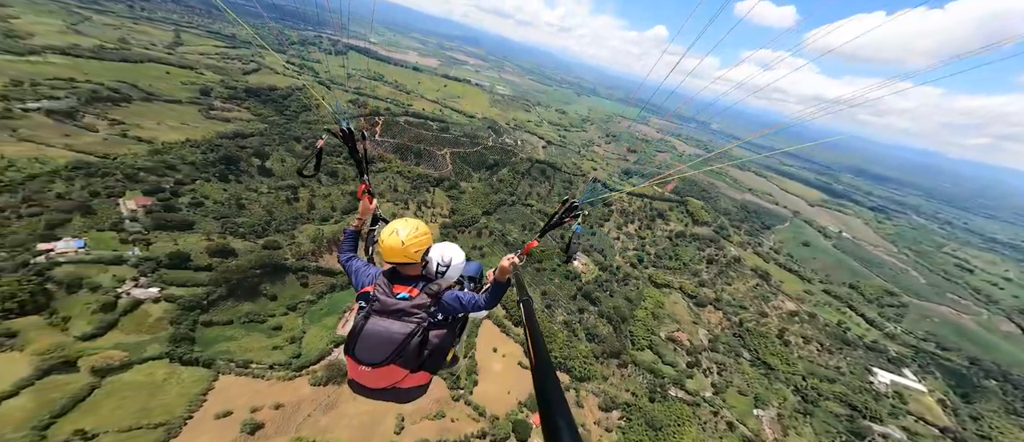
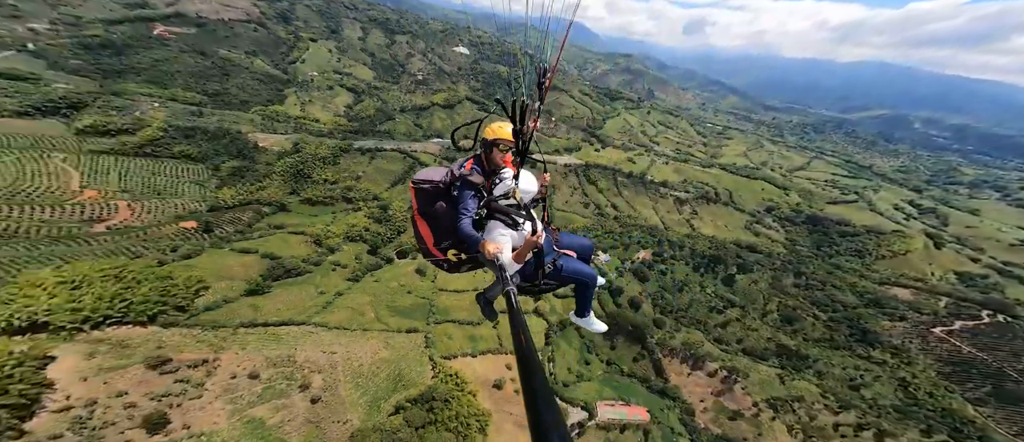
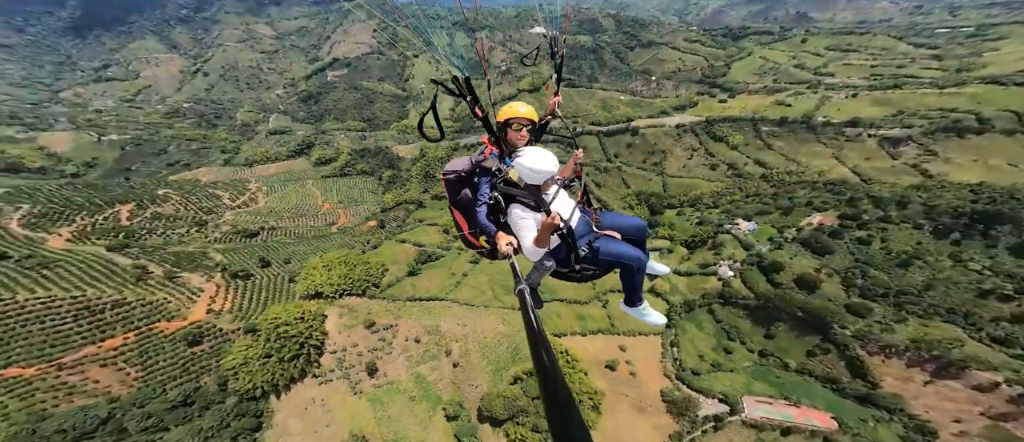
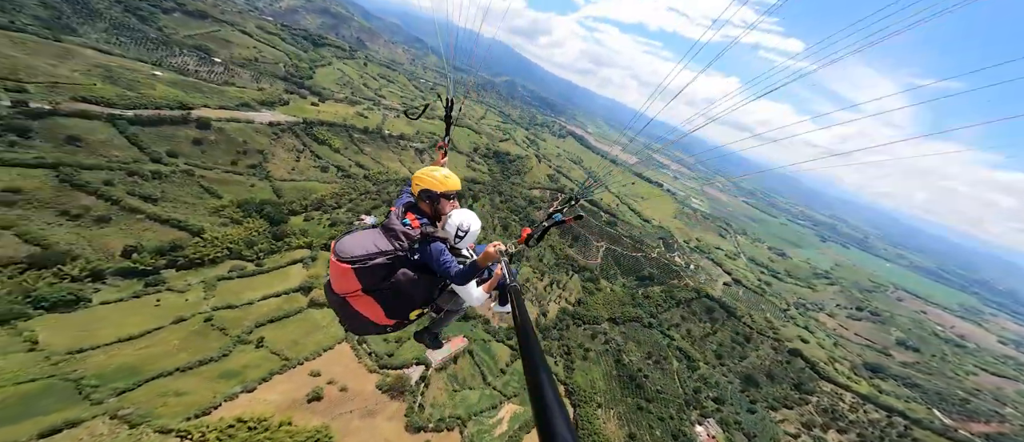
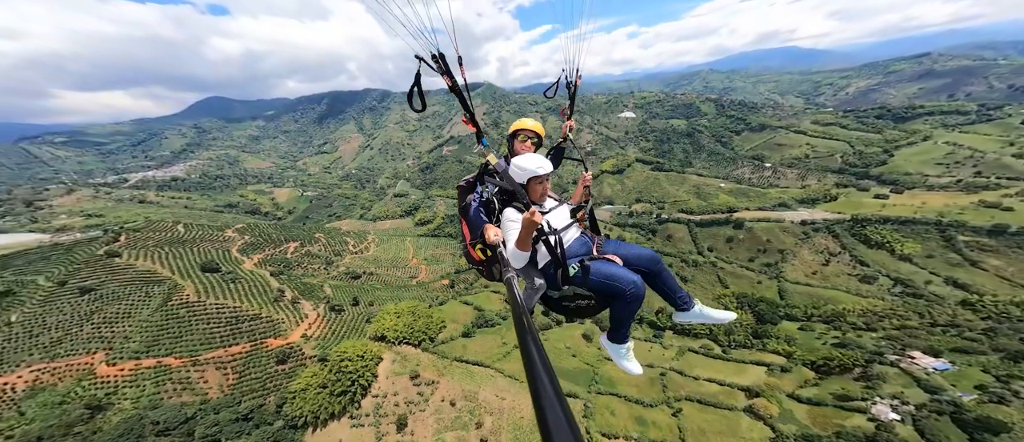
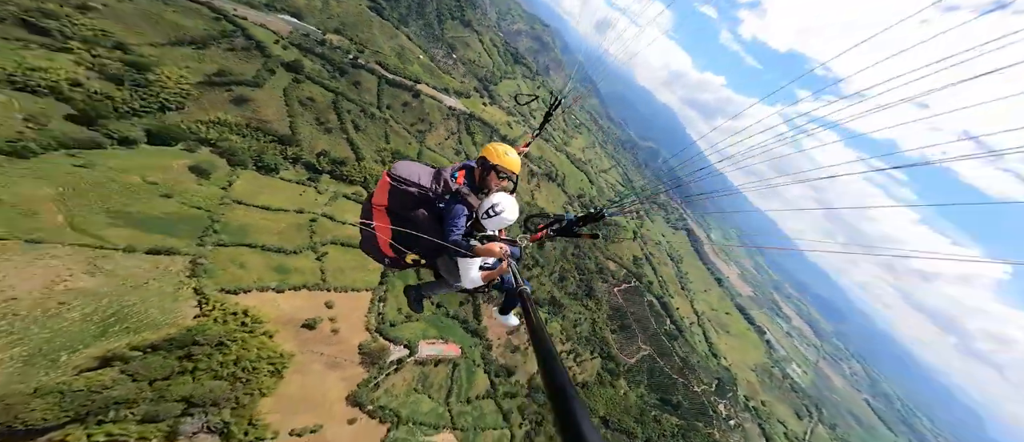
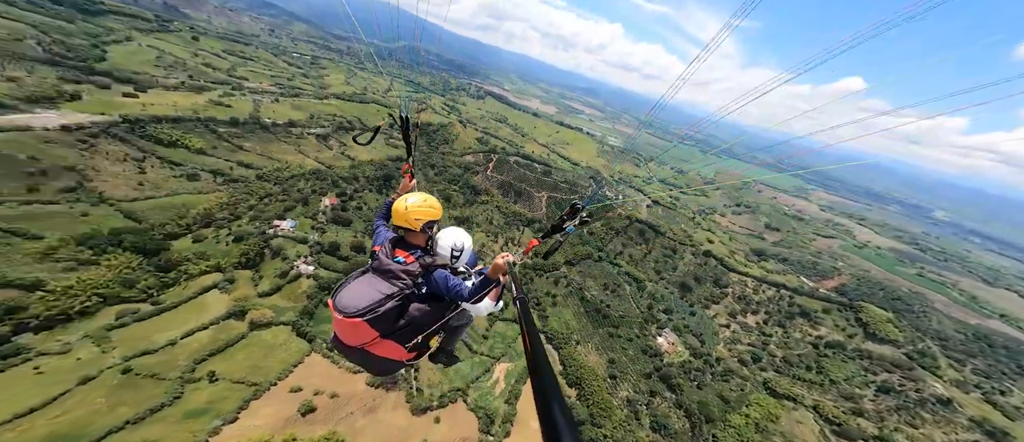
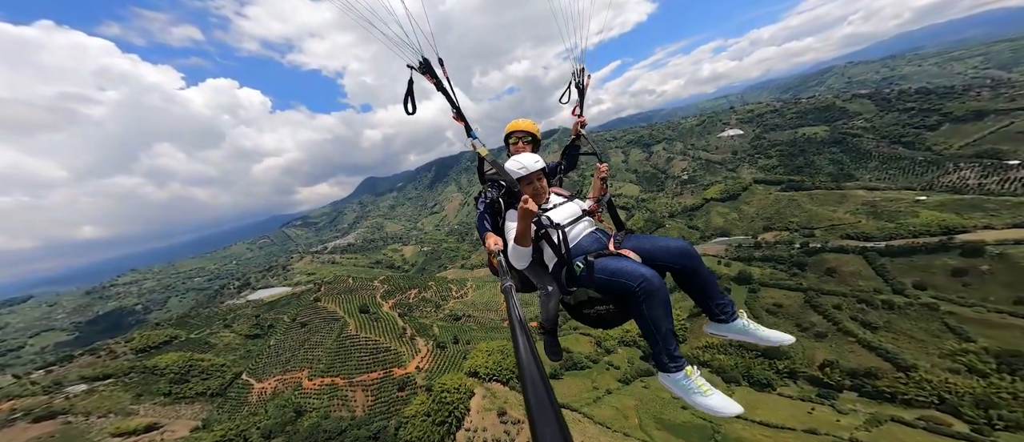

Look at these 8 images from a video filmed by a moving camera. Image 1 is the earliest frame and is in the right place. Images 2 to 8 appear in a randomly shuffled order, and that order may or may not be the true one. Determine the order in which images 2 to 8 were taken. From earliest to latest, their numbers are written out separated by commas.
7, 4, 6, 2, 3, 5, 8
